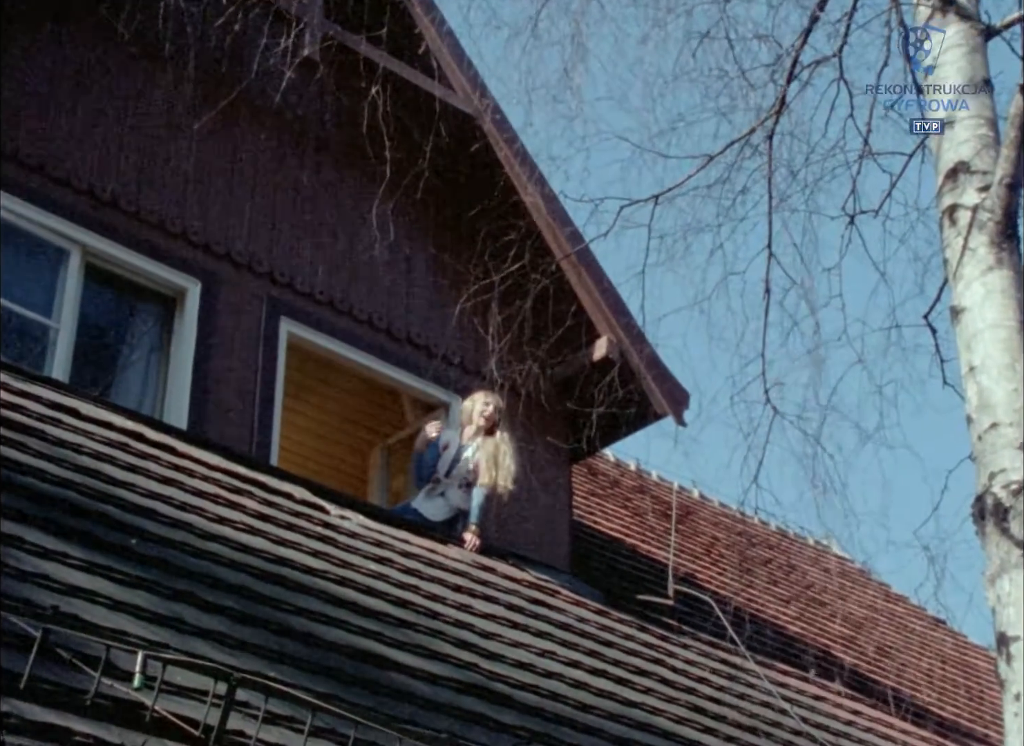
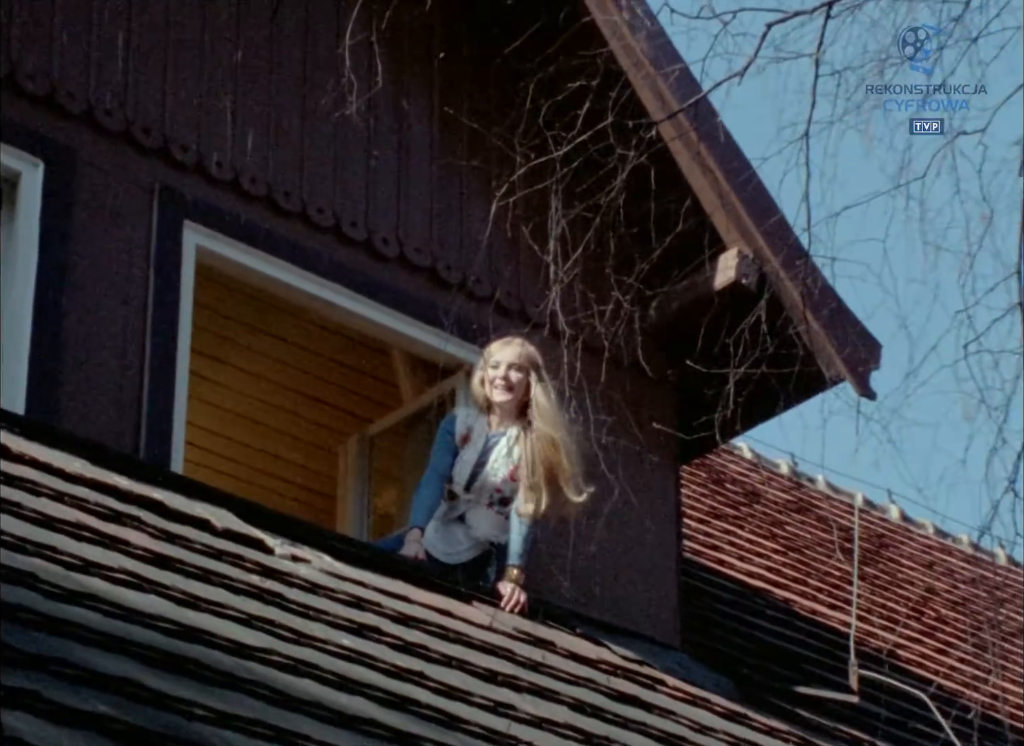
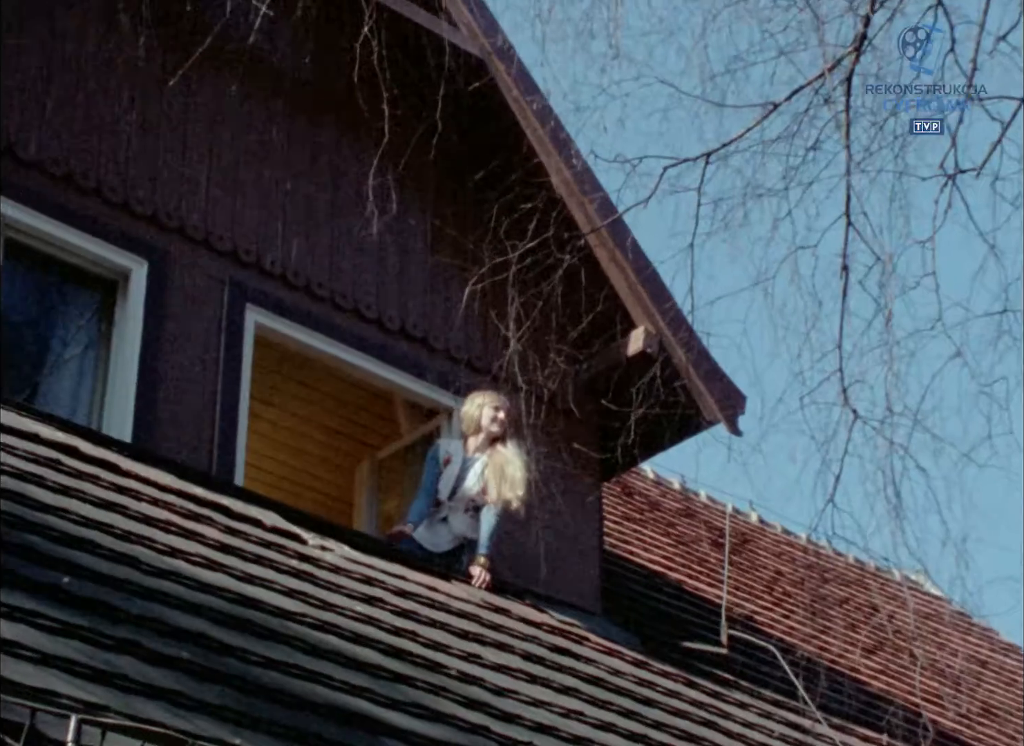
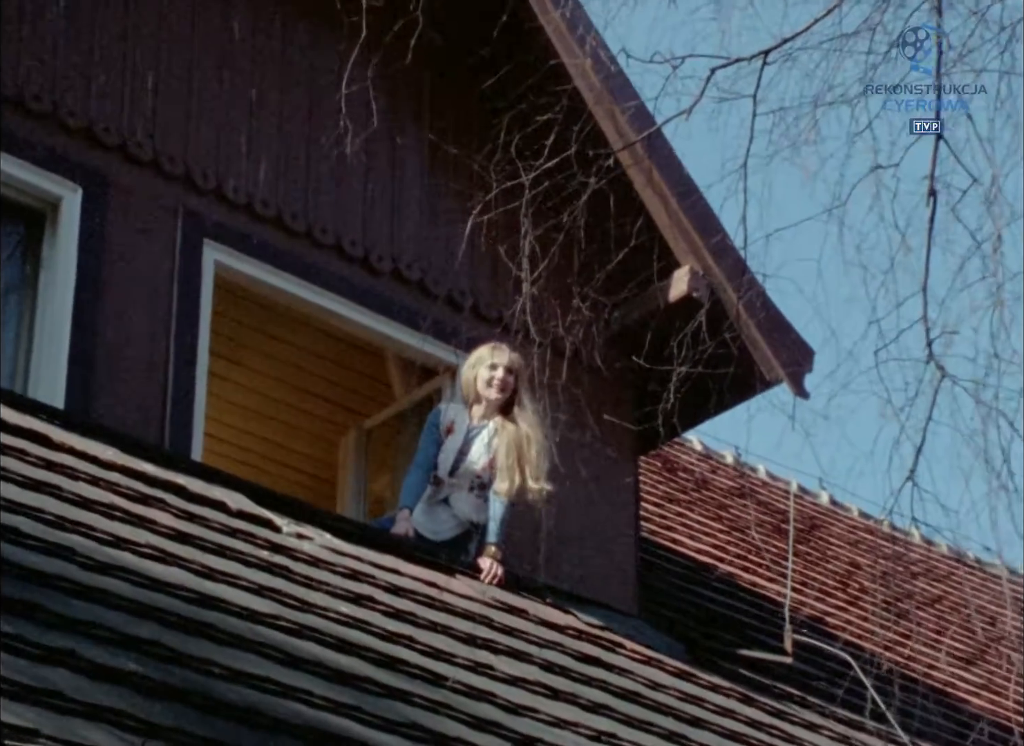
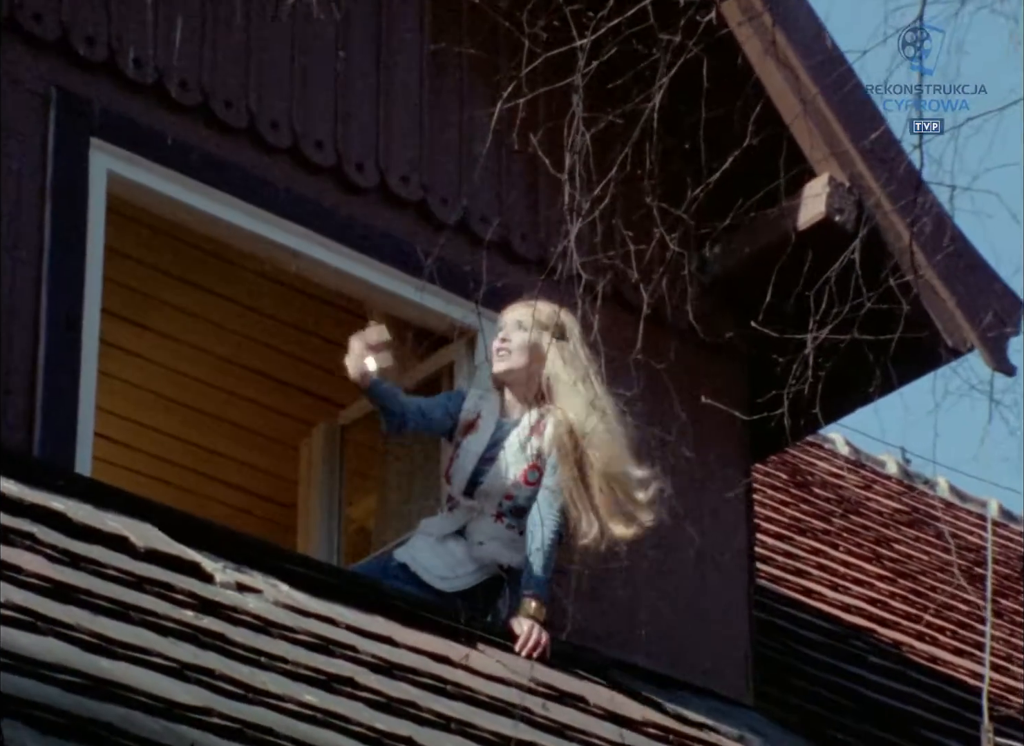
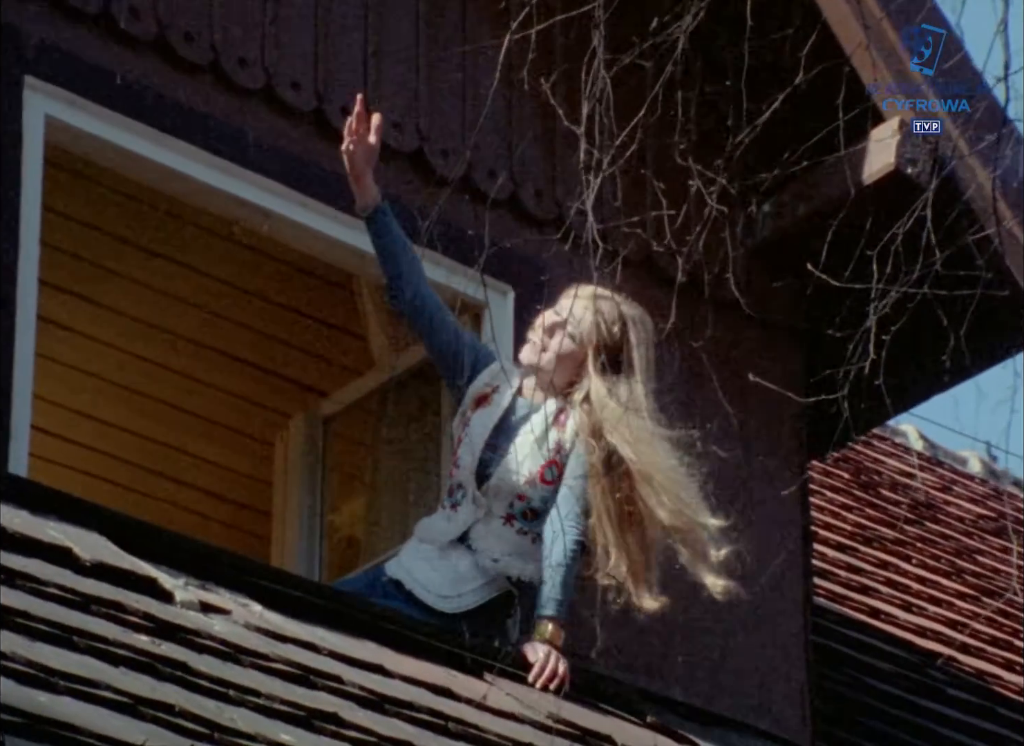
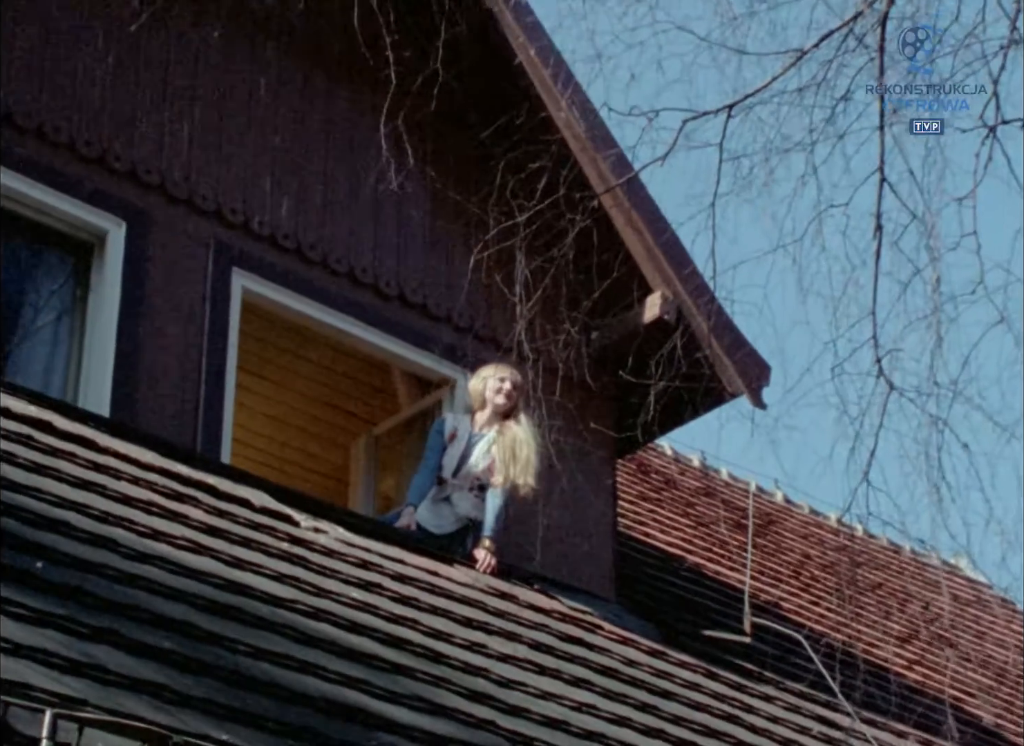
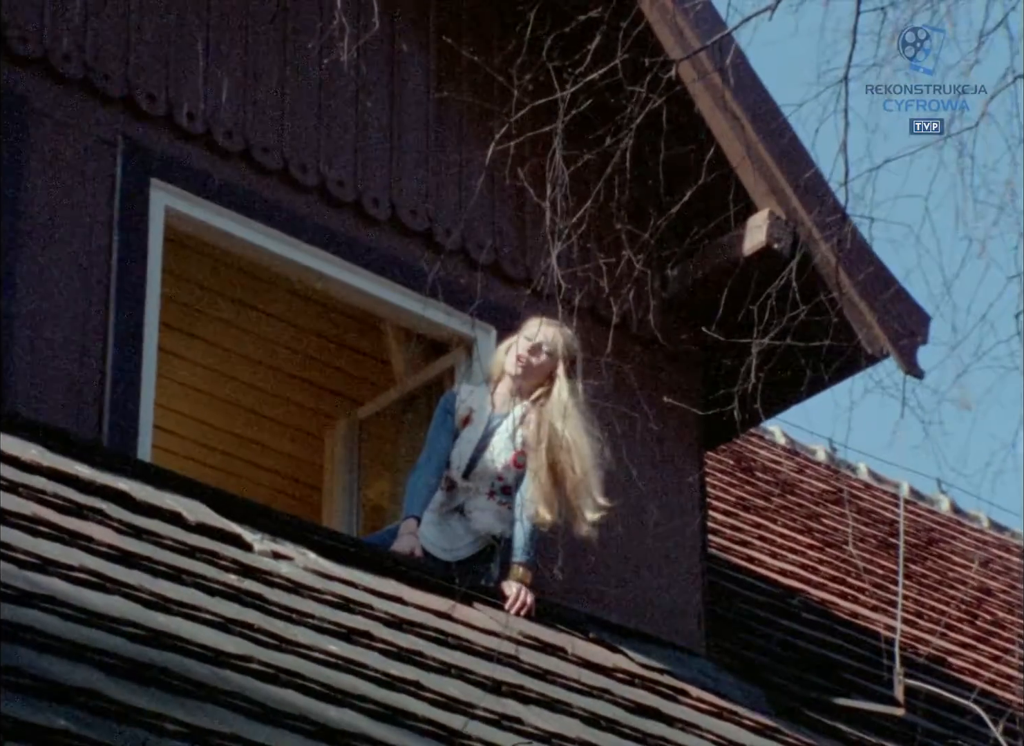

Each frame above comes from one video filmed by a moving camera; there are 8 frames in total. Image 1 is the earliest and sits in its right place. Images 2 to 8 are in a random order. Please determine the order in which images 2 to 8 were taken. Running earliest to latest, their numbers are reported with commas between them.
3, 7, 4, 2, 8, 5, 6
